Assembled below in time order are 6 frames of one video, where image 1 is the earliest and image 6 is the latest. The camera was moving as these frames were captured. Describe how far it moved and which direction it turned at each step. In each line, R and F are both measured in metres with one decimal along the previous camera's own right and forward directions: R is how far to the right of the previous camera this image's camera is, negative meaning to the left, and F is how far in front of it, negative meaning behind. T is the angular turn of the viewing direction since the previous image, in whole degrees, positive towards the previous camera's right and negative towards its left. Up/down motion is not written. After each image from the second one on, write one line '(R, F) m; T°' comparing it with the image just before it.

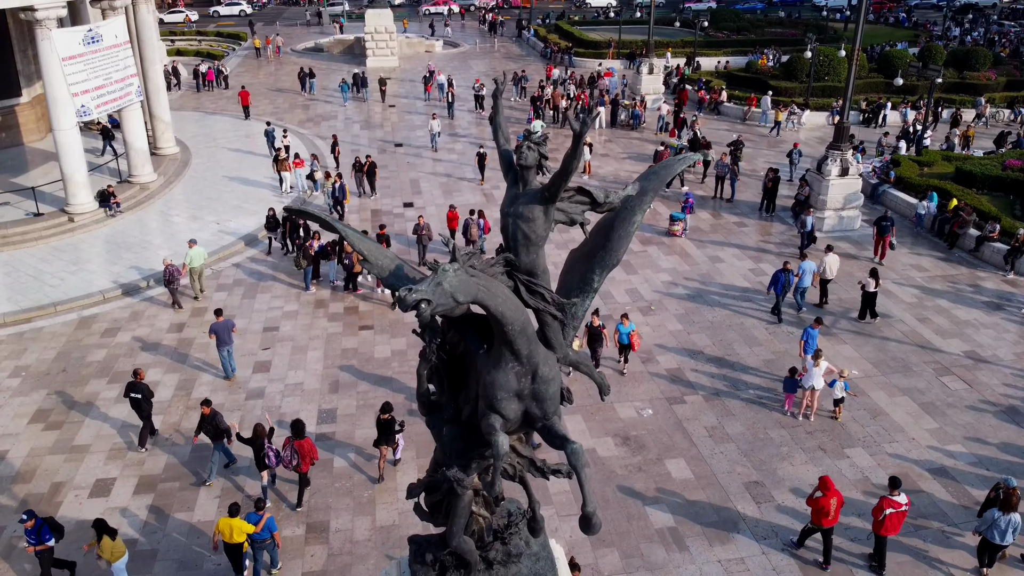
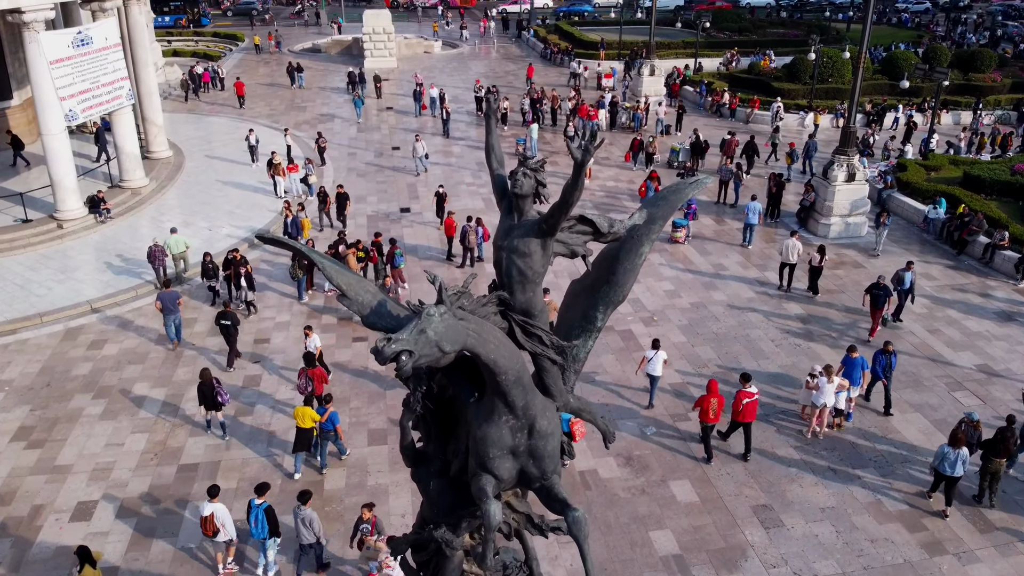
(0.0, +0.5) m; 0°
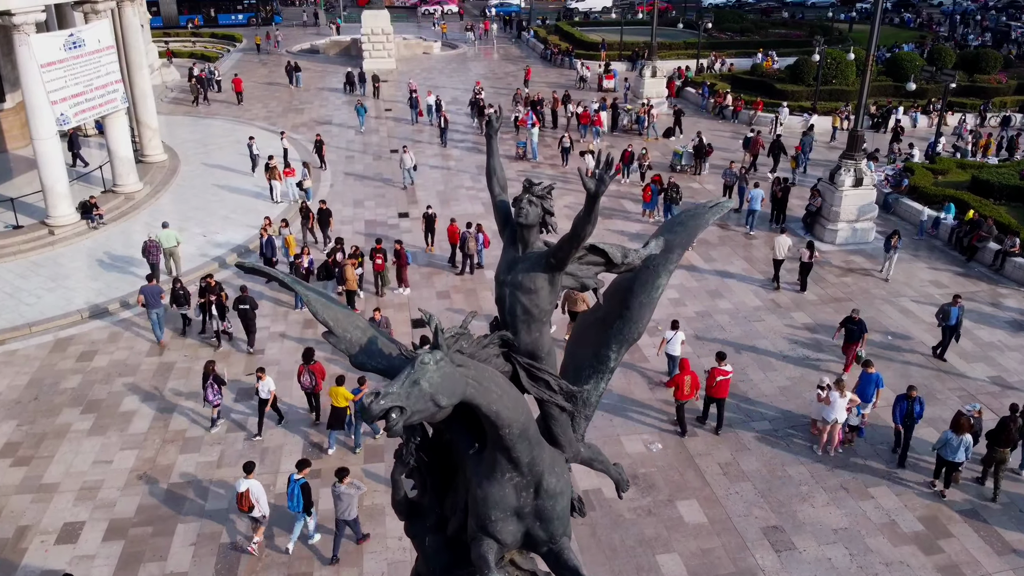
(0.0, +0.4) m; 0°
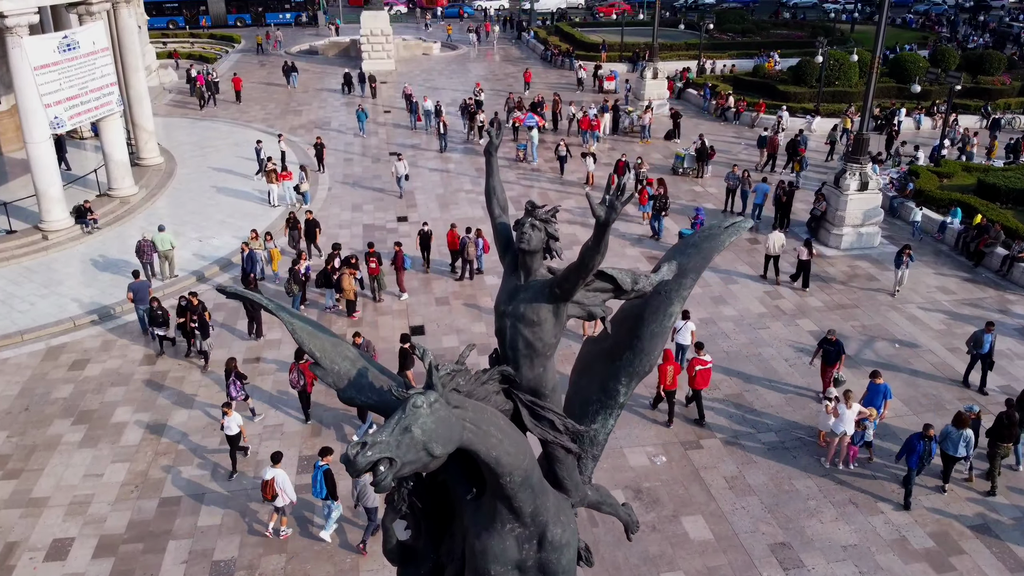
(0.0, +0.3) m; 0°
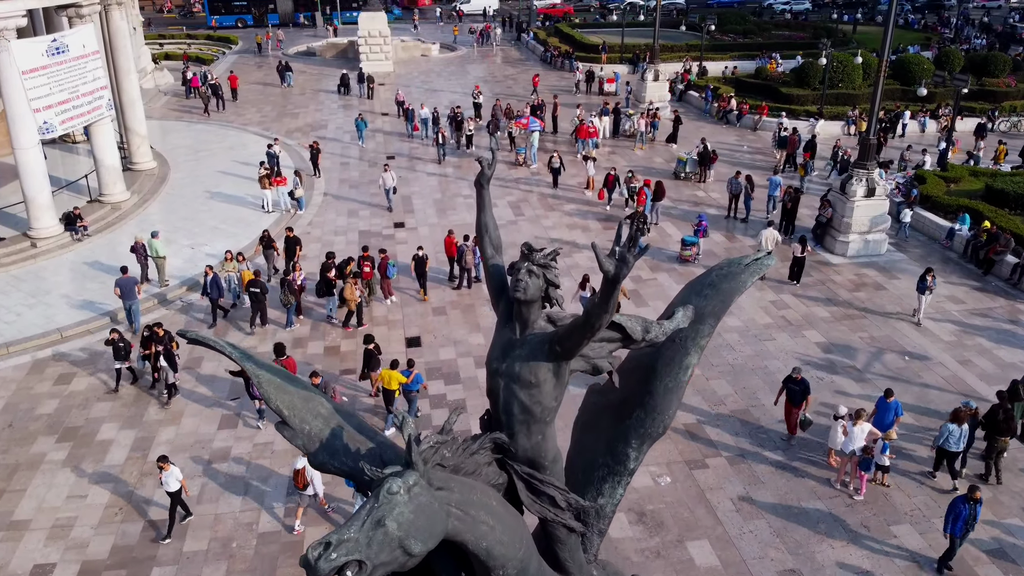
(0.0, +0.4) m; 0°
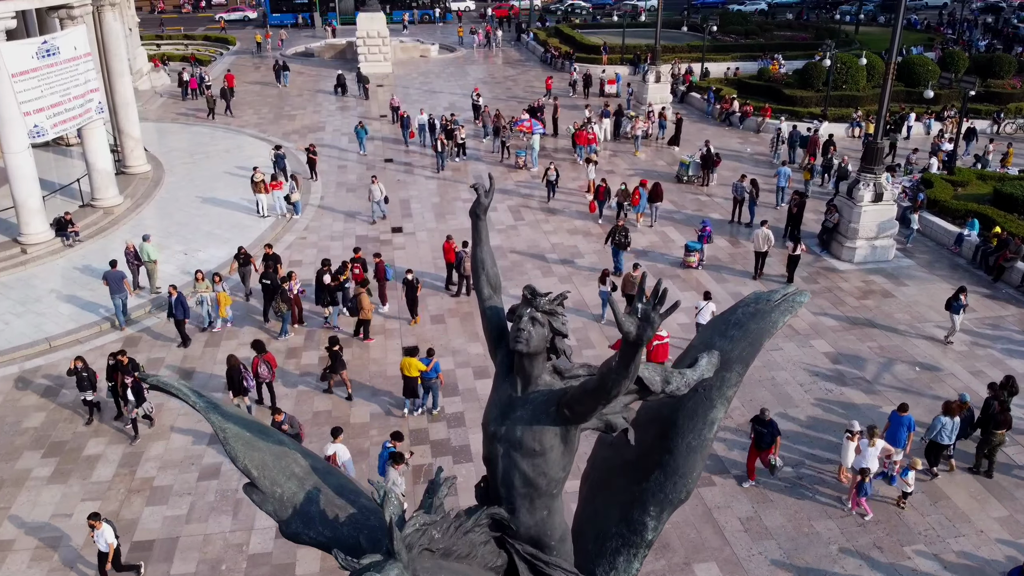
(0.0, +0.4) m; 0°
